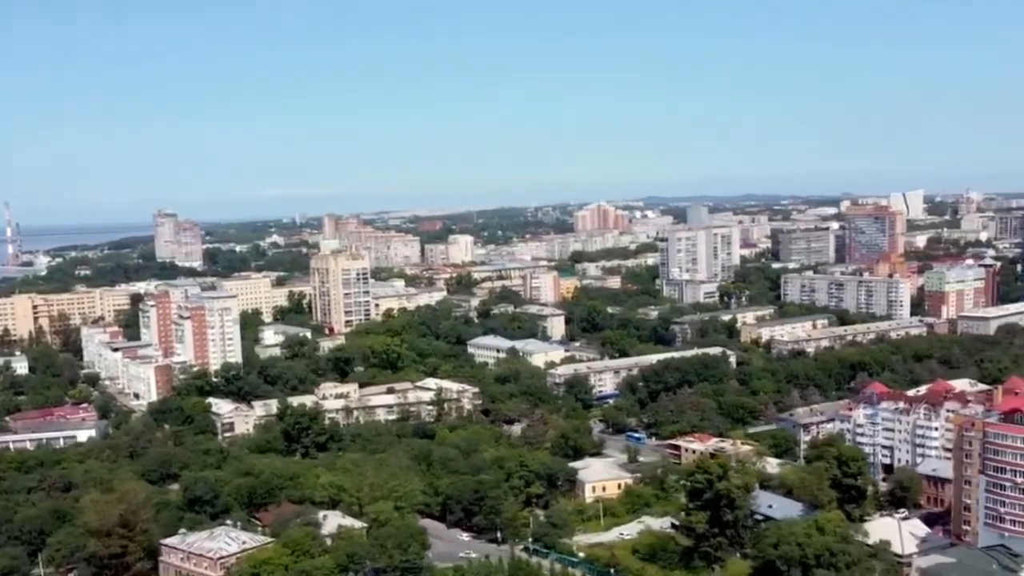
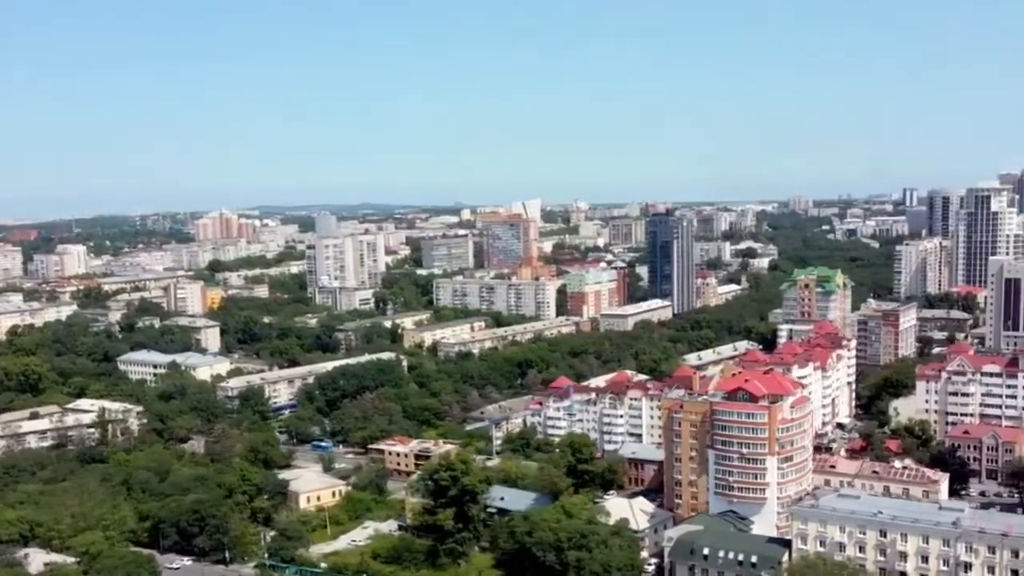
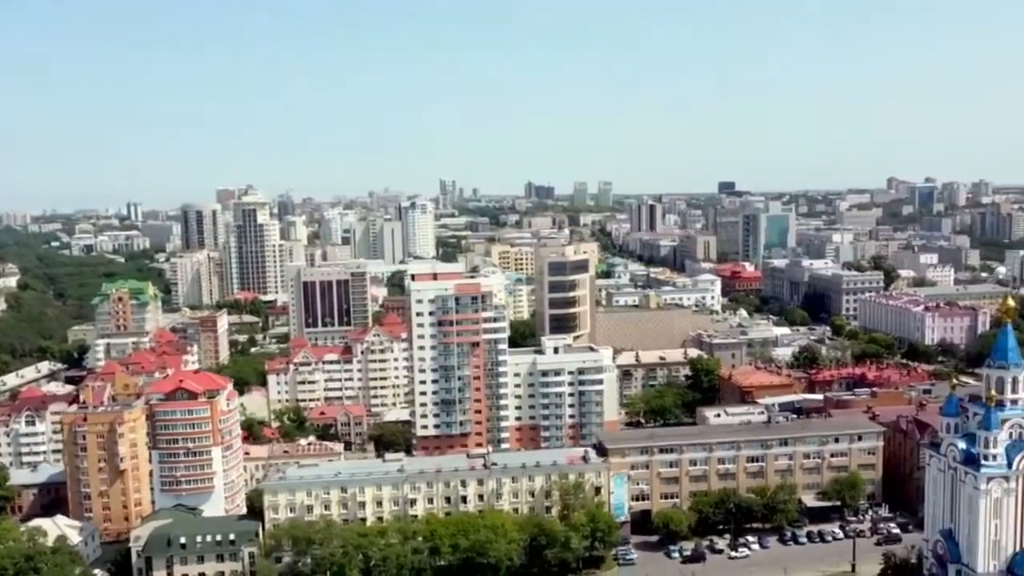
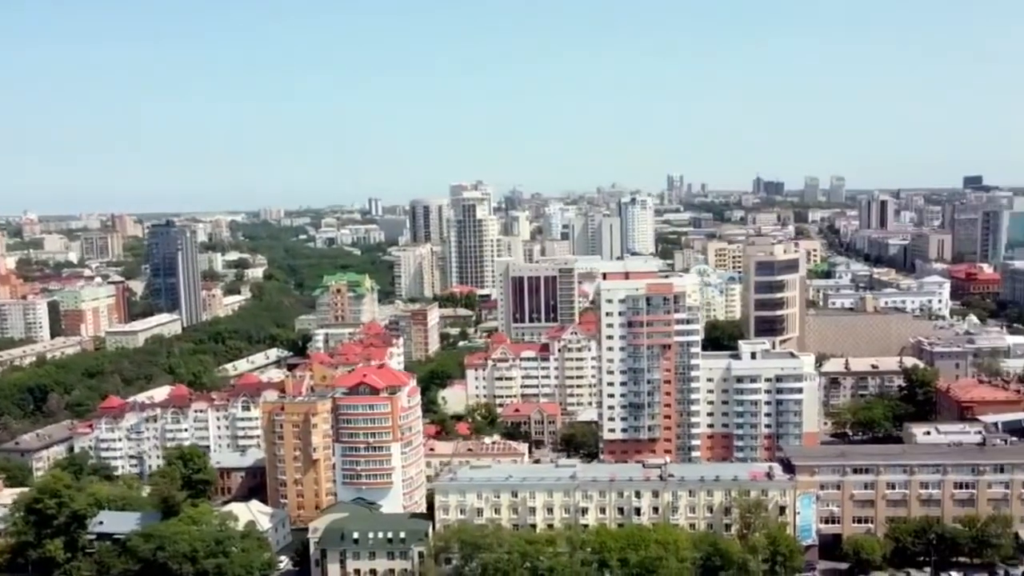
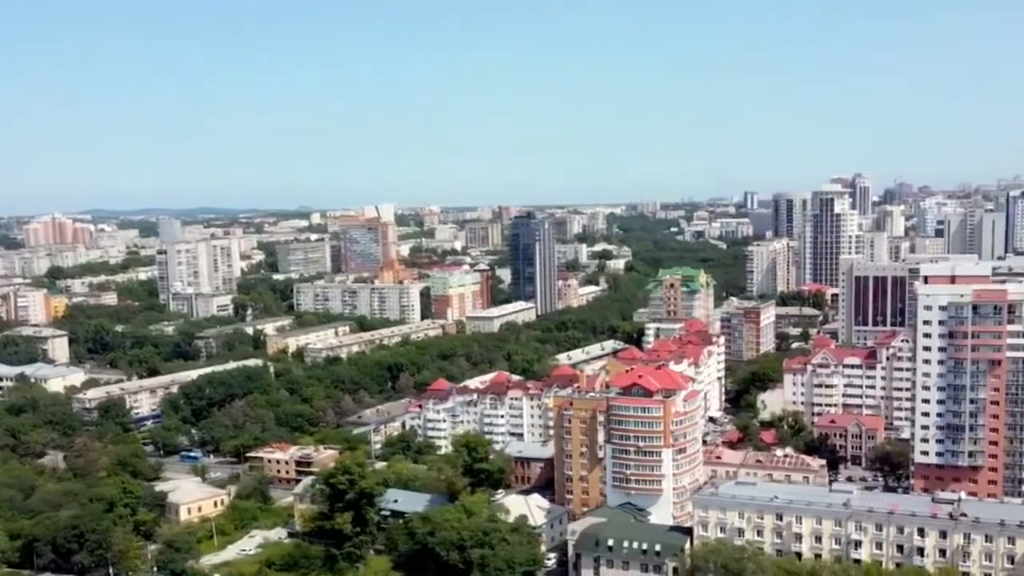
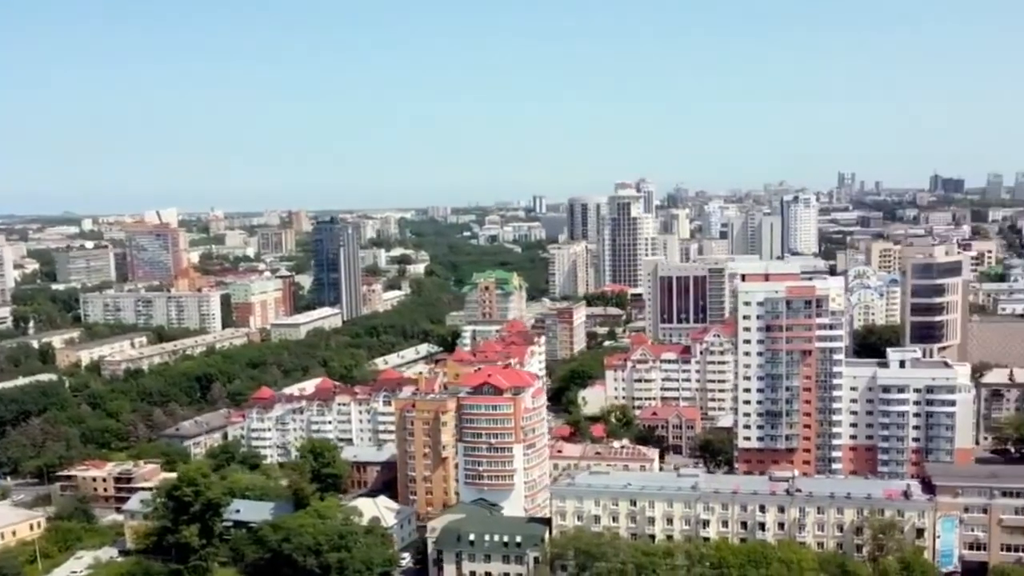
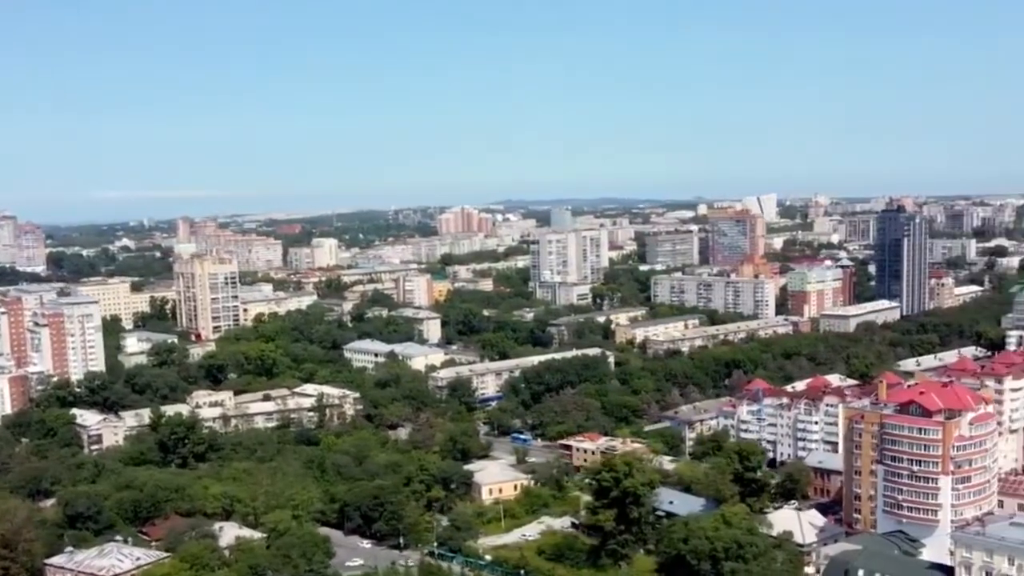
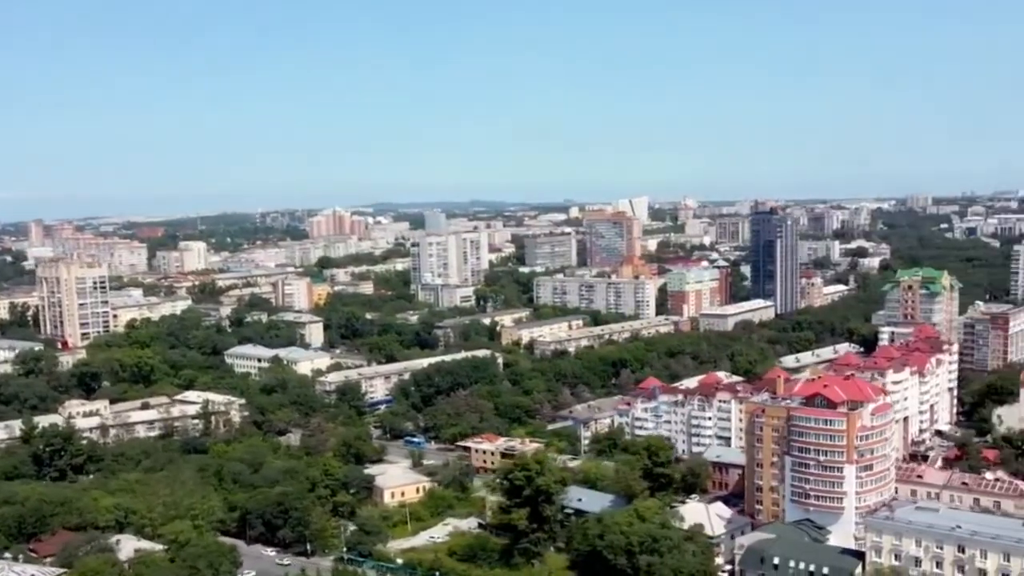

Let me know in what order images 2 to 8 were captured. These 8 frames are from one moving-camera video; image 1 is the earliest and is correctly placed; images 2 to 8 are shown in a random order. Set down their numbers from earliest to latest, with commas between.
7, 8, 2, 5, 6, 4, 3
